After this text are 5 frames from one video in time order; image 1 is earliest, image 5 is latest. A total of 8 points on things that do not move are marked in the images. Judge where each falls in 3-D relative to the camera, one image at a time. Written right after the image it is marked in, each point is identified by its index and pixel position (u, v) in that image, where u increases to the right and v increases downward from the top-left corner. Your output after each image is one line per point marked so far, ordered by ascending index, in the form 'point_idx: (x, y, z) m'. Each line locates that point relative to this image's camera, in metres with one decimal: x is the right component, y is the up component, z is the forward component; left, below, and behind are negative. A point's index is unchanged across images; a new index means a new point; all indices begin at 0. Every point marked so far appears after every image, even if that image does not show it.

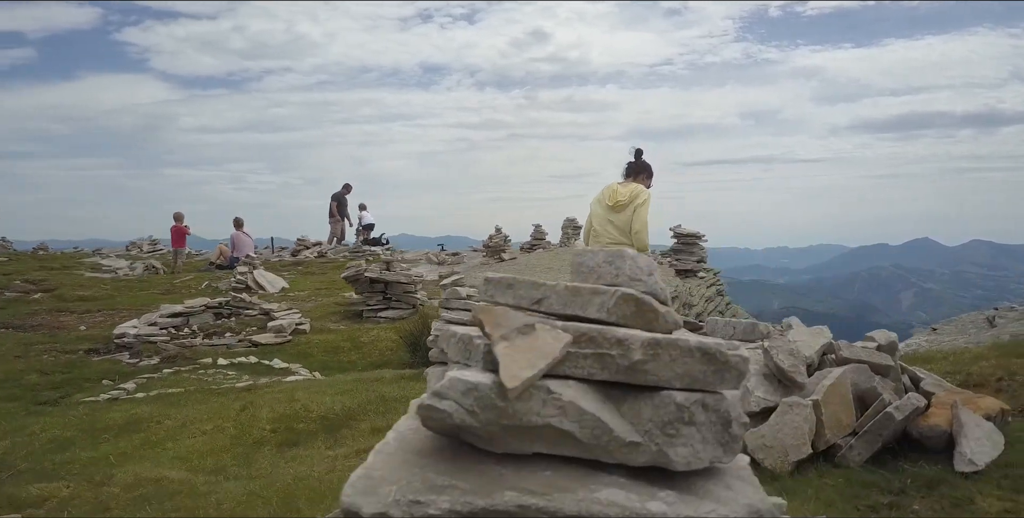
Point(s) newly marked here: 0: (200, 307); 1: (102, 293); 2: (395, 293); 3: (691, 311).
0: (-5.4, -0.8, +14.2) m
1: (-9.5, -0.8, +18.8) m
2: (-2.1, -0.6, +14.2) m
3: (+4.2, -1.3, +19.4) m
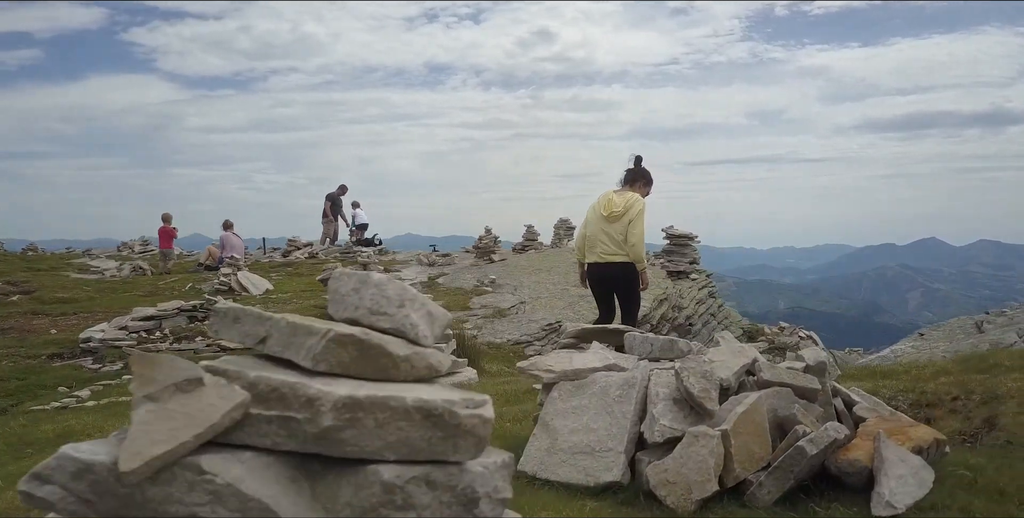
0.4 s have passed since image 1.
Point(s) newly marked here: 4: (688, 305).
0: (-5.8, -0.9, +13.9) m
1: (-9.8, -0.8, +18.5) m
2: (-2.5, -0.7, +13.9) m
3: (+3.9, -1.3, +19.0) m
4: (+4.2, -1.1, +19.7) m
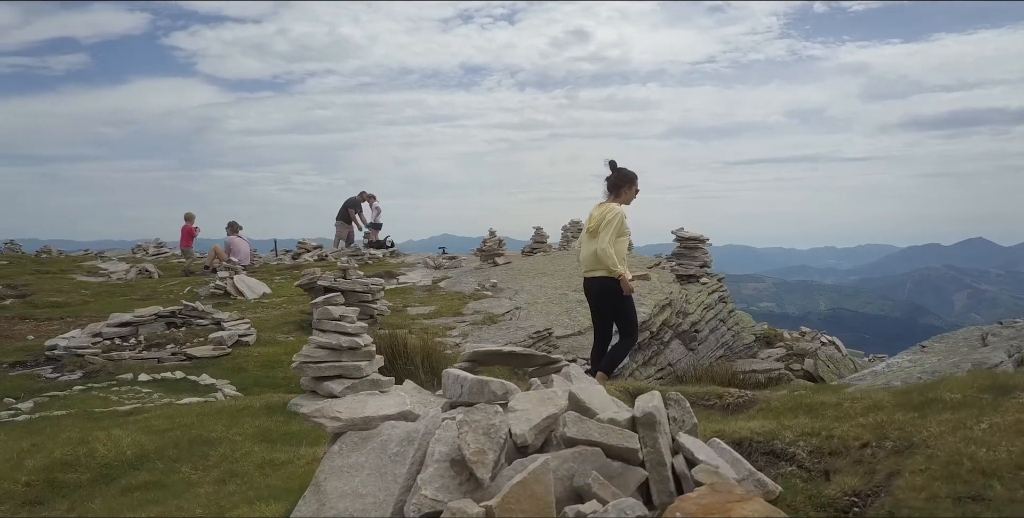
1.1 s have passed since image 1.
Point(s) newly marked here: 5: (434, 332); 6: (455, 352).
0: (-6.0, -0.9, +13.6) m
1: (-9.8, -0.9, +18.4) m
2: (-2.7, -0.7, +13.5) m
3: (+3.9, -1.4, +18.3) m
4: (+4.2, -1.2, +18.9) m
5: (-1.4, -1.3, +14.1) m
6: (-1.0, -1.5, +13.0) m
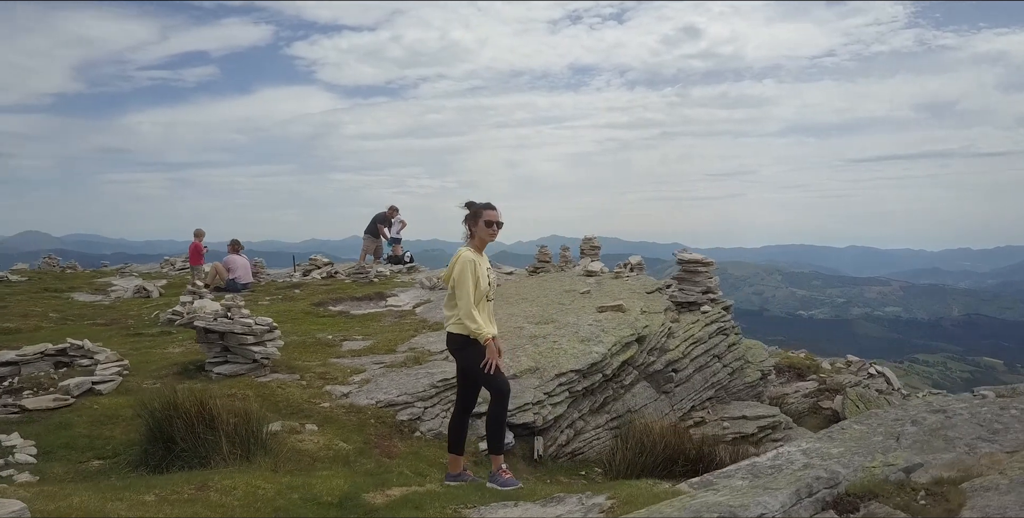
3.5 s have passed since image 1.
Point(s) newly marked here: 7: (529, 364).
0: (-7.5, -1.5, +12.8) m
1: (-10.6, -1.4, +18.1) m
2: (-4.2, -1.3, +12.3) m
3: (+2.9, -2.0, +16.2) m
4: (+3.3, -1.8, +16.8) m
5: (-2.8, -1.9, +12.7) m
6: (-2.6, -2.1, +11.6) m
7: (+0.3, -1.9, +14.2) m
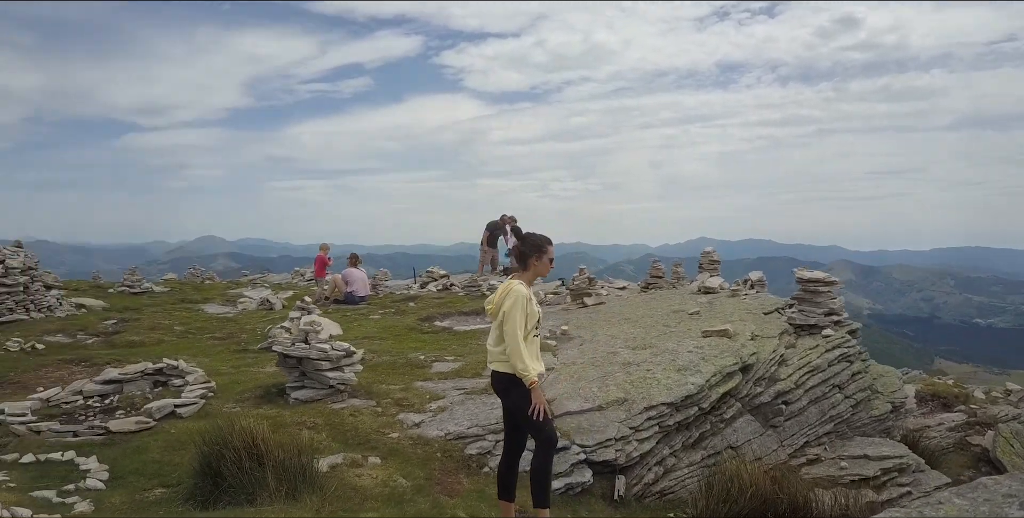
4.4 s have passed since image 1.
0: (-6.2, -1.9, +13.5) m
1: (-8.3, -1.8, +19.2) m
2: (-3.1, -1.7, +12.3) m
3: (+4.7, -2.4, +14.9) m
4: (+5.2, -2.2, +15.4) m
5: (-1.6, -2.2, +12.5) m
6: (-1.5, -2.4, +11.3) m
7: (+1.7, -2.3, +13.4) m
